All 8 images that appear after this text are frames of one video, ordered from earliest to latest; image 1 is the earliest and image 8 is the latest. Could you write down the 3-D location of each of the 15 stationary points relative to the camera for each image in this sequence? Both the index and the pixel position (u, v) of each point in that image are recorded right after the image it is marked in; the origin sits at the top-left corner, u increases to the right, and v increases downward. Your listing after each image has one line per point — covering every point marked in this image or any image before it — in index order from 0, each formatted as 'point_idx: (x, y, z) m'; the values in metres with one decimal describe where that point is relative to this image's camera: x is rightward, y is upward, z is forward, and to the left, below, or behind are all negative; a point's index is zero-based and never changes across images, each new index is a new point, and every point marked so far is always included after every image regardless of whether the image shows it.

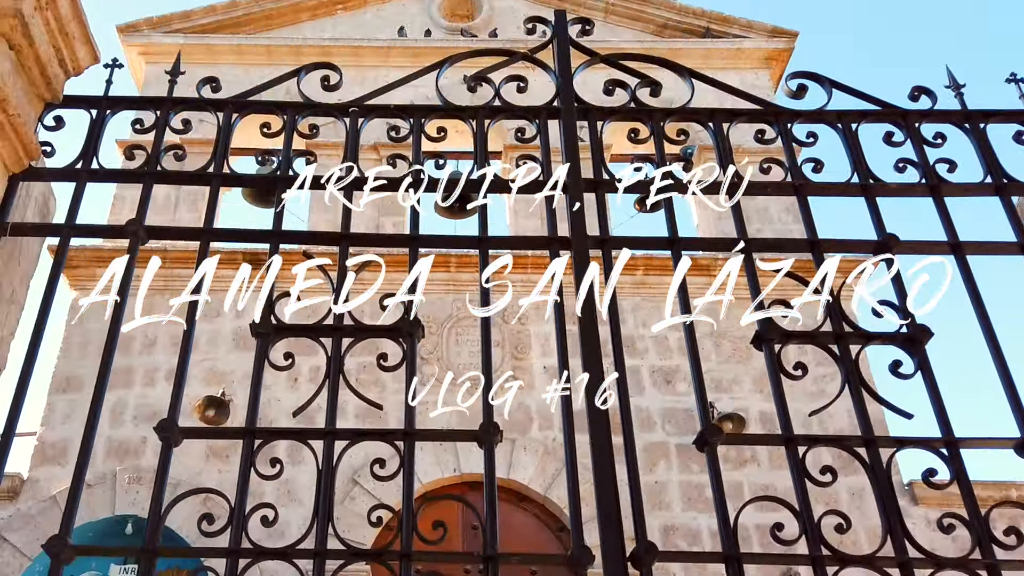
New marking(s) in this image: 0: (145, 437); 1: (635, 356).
0: (-2.2, -0.9, +6.0) m
1: (+0.8, -0.4, +6.3) m
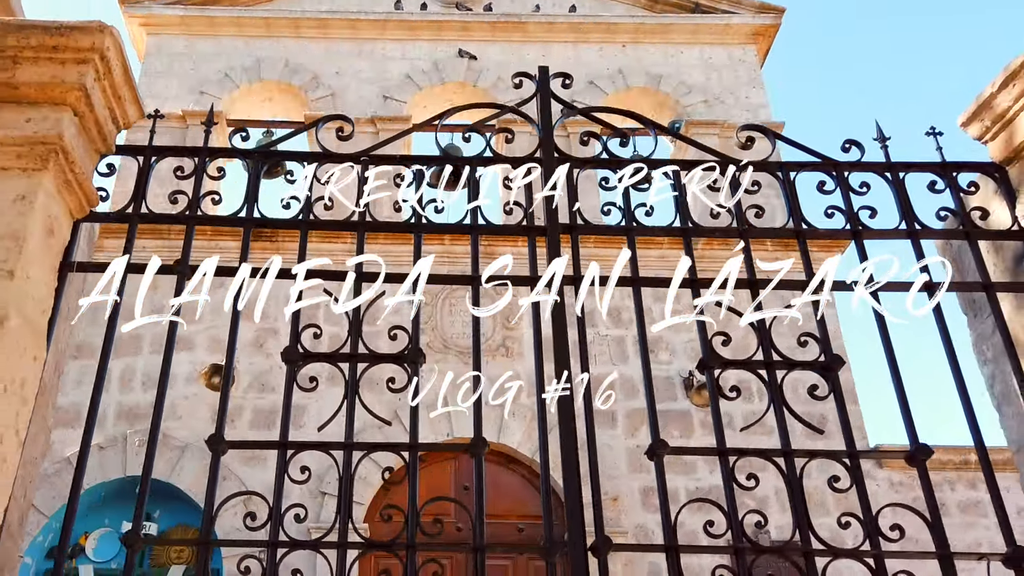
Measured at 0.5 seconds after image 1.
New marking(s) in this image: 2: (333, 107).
0: (-2.3, -0.7, +6.4) m
1: (+0.7, -0.3, +6.7) m
2: (-1.5, +1.5, +8.5) m
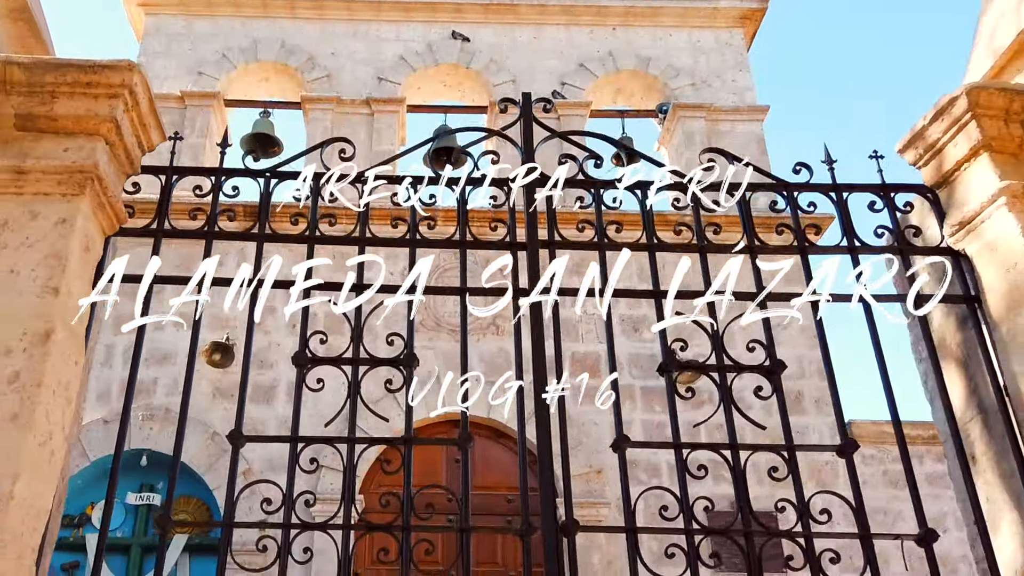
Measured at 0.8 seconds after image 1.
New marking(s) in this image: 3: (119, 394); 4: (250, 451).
0: (-2.3, -0.6, +6.6) m
1: (+0.7, -0.1, +6.9) m
2: (-1.6, +1.7, +8.7) m
3: (-2.5, -0.7, +6.5) m
4: (-1.6, -1.0, +6.3) m
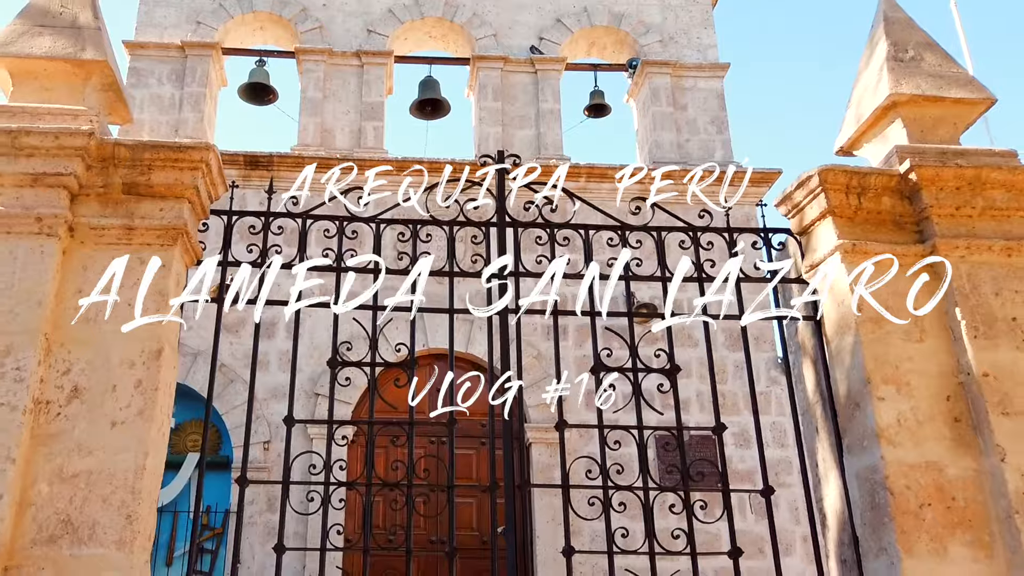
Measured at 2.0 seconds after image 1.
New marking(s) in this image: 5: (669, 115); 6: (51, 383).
0: (-2.5, -0.2, +7.4) m
1: (+0.5, +0.3, +7.7) m
2: (-1.8, +2.3, +9.3) m
3: (-2.7, -0.3, +7.3) m
4: (-1.8, -0.7, +7.1) m
5: (+1.4, +1.5, +8.8) m
6: (-1.2, -0.3, +2.7) m
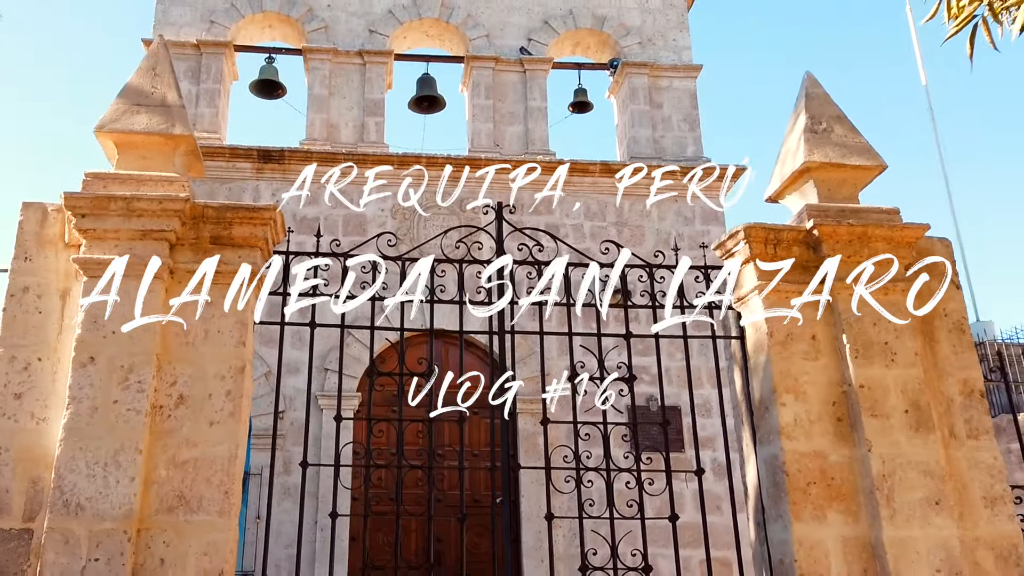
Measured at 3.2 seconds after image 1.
0: (-2.6, -0.1, +8.3) m
1: (+0.4, +0.4, +8.6) m
2: (-1.8, +2.5, +10.0) m
3: (-2.8, -0.2, +8.2) m
4: (-1.9, -0.6, +8.0) m
5: (+1.3, +1.7, +9.6) m
6: (-1.2, -0.4, +3.6) m
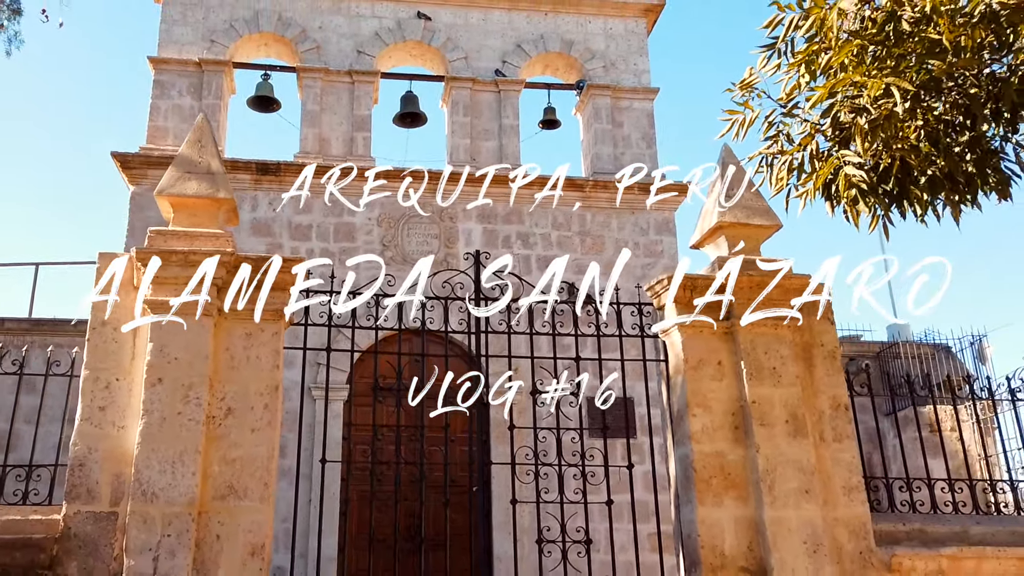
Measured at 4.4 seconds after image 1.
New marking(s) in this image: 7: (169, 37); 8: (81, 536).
0: (-2.8, -0.1, +9.3) m
1: (+0.2, +0.3, +9.7) m
2: (-2.1, +2.5, +11.0) m
3: (-3.0, -0.2, +9.2) m
4: (-2.1, -0.6, +9.1) m
5: (+1.0, +1.6, +10.7) m
6: (-1.4, -0.5, +4.6) m
7: (-3.7, +2.7, +11.0) m
8: (-1.9, -1.1, +4.4) m
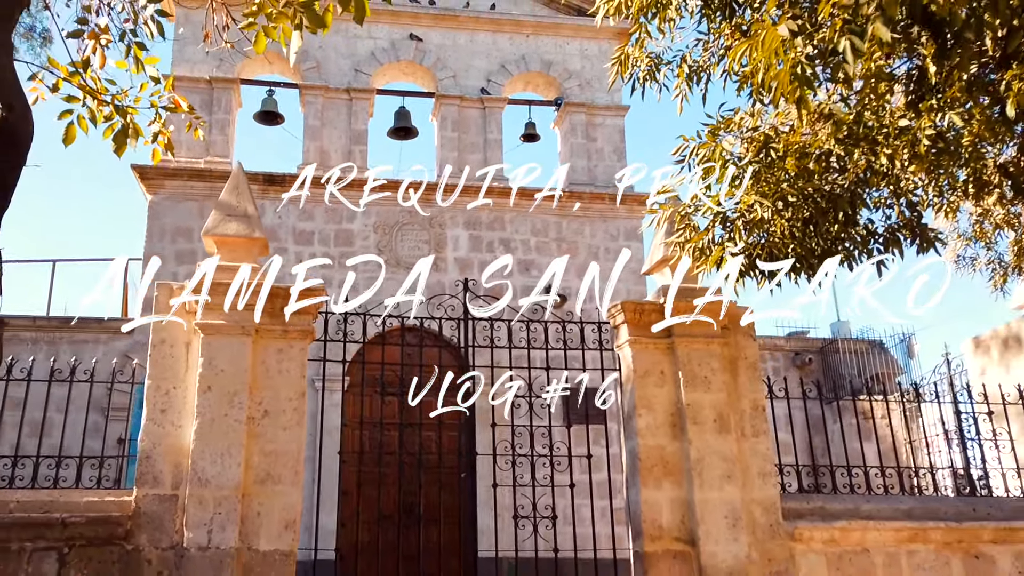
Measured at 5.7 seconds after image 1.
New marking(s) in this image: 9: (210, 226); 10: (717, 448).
0: (-3.0, -0.1, +10.3) m
1: (0.0, +0.3, +10.8) m
2: (-2.3, +2.5, +12.0) m
3: (-3.2, -0.3, +10.2) m
4: (-2.3, -0.6, +10.1) m
5: (+0.8, +1.7, +11.8) m
6: (-1.5, -0.7, +5.7) m
7: (-3.9, +2.7, +11.9) m
8: (-2.0, -1.2, +5.5) m
9: (-1.8, +0.4, +5.9) m
10: (+1.2, -0.9, +5.7) m
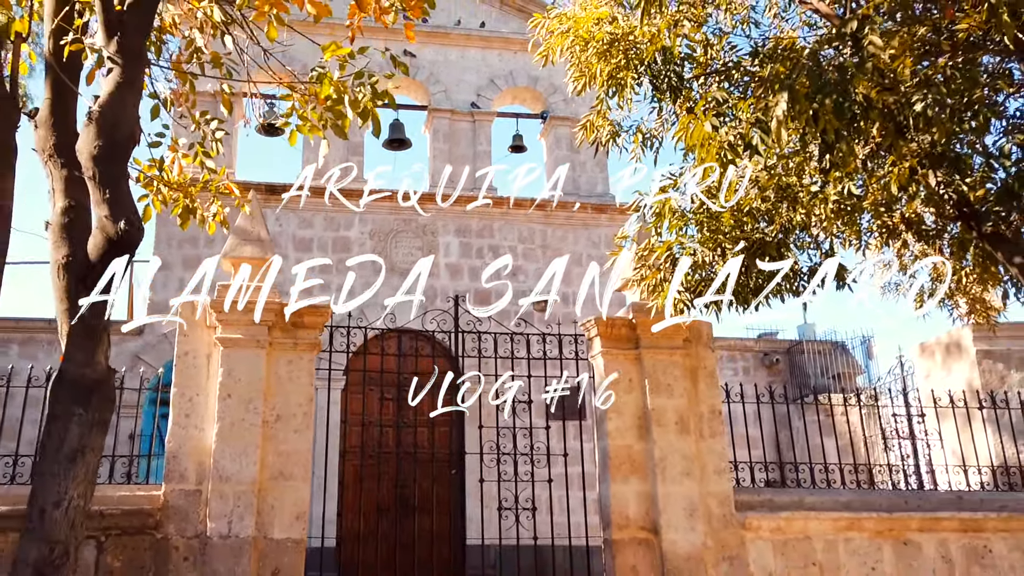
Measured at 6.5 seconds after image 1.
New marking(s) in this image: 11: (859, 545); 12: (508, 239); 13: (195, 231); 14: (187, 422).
0: (-3.1, -0.2, +11.0) m
1: (-0.1, +0.3, +11.5) m
2: (-2.4, +2.5, +12.6) m
3: (-3.3, -0.3, +11.0) m
4: (-2.4, -0.7, +10.9) m
5: (+0.7, +1.6, +12.5) m
6: (-1.6, -0.8, +6.4) m
7: (-4.1, +2.7, +12.6) m
8: (-2.0, -1.3, +6.2) m
9: (-1.9, +0.2, +6.7) m
10: (+1.1, -1.0, +6.5) m
11: (+2.2, -1.6, +6.4) m
12: (0.0, +0.6, +12.1) m
13: (-3.7, +0.7, +11.8) m
14: (-2.0, -0.8, +6.4) m
